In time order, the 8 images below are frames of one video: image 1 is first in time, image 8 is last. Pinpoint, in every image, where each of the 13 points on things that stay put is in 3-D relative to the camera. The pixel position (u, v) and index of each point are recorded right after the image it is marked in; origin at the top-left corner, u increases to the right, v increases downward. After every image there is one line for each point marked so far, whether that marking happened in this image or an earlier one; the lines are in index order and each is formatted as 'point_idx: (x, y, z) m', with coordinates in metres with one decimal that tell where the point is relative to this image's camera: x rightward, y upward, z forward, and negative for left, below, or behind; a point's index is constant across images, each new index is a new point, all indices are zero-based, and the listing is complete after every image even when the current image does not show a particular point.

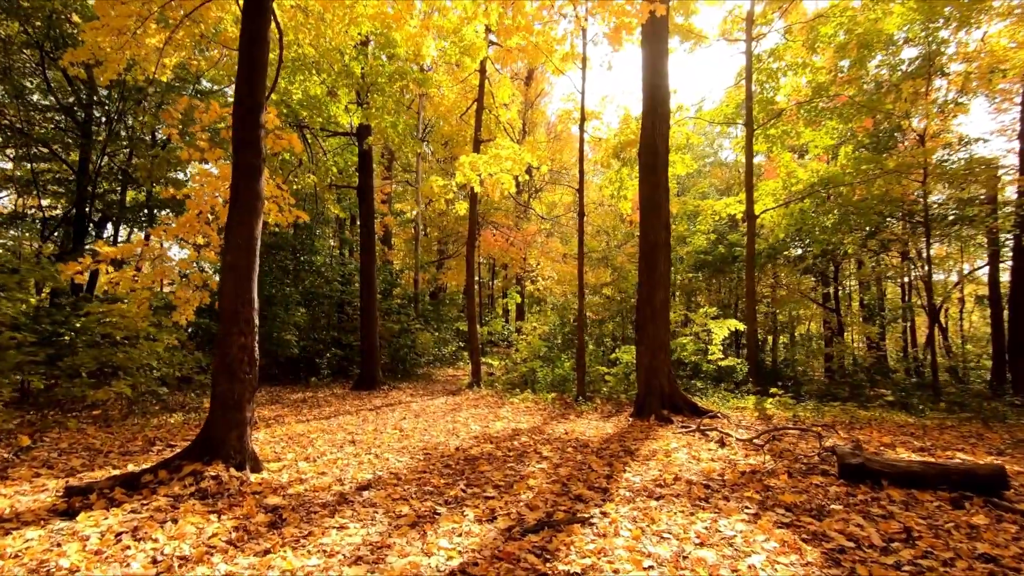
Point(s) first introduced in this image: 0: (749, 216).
0: (+6.4, +1.9, +12.2) m
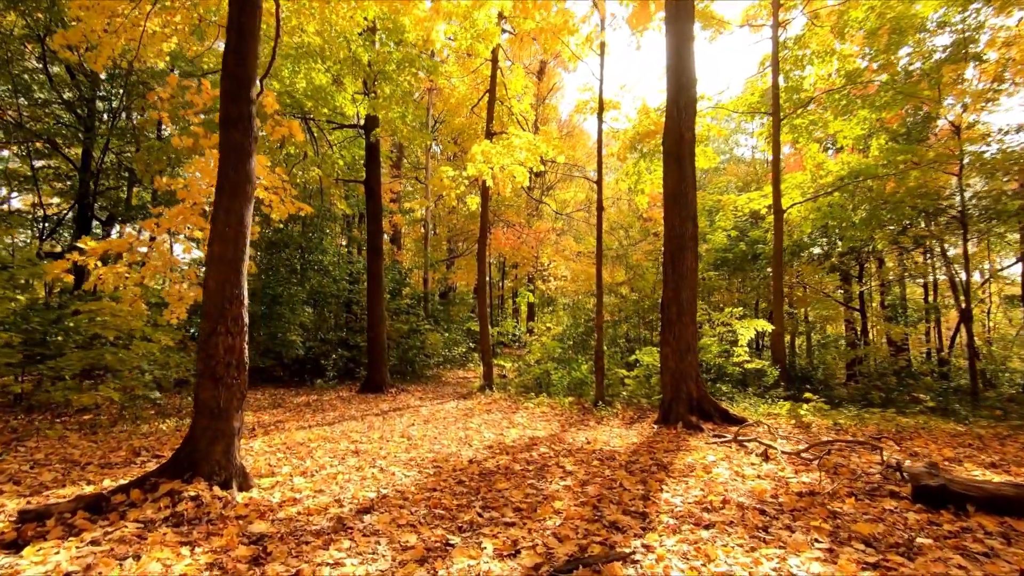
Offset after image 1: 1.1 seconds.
0: (+6.8, +2.0, +11.5) m
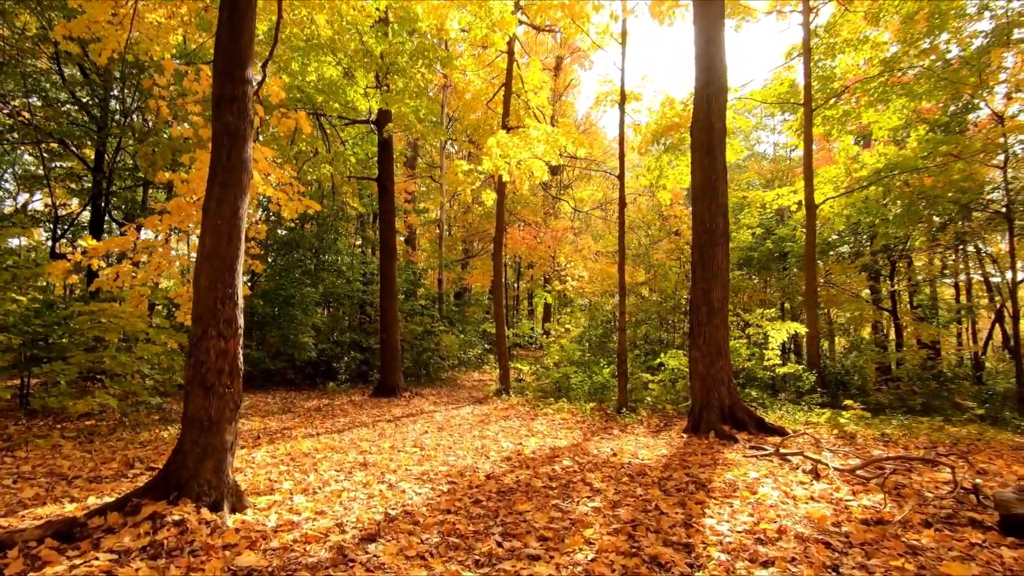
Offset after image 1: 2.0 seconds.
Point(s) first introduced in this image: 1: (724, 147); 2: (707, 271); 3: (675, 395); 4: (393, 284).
0: (+7.2, +2.0, +10.9) m
1: (+3.4, +2.3, +7.3) m
2: (+3.1, +0.3, +7.2) m
3: (+3.3, -2.2, +9.1) m
4: (-2.9, +0.1, +10.9) m
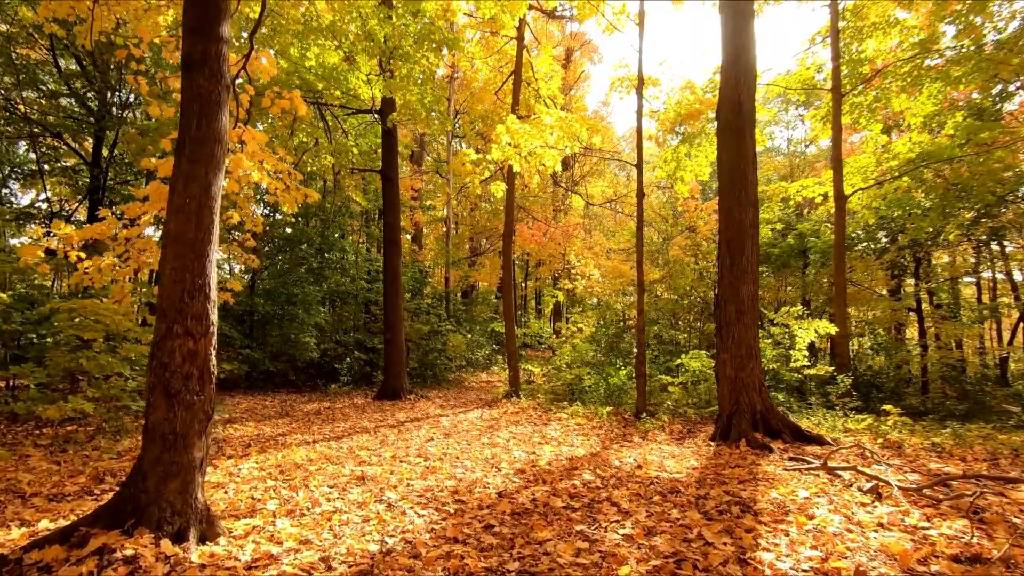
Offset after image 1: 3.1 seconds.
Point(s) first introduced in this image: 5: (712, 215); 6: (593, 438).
0: (+7.4, +2.1, +10.2) m
1: (+3.6, +2.3, +6.7) m
2: (+3.3, +0.3, +6.6) m
3: (+3.5, -2.1, +8.6) m
4: (-2.7, +0.2, +10.5) m
5: (+6.3, +2.3, +14.1) m
6: (+1.2, -2.2, +6.6) m
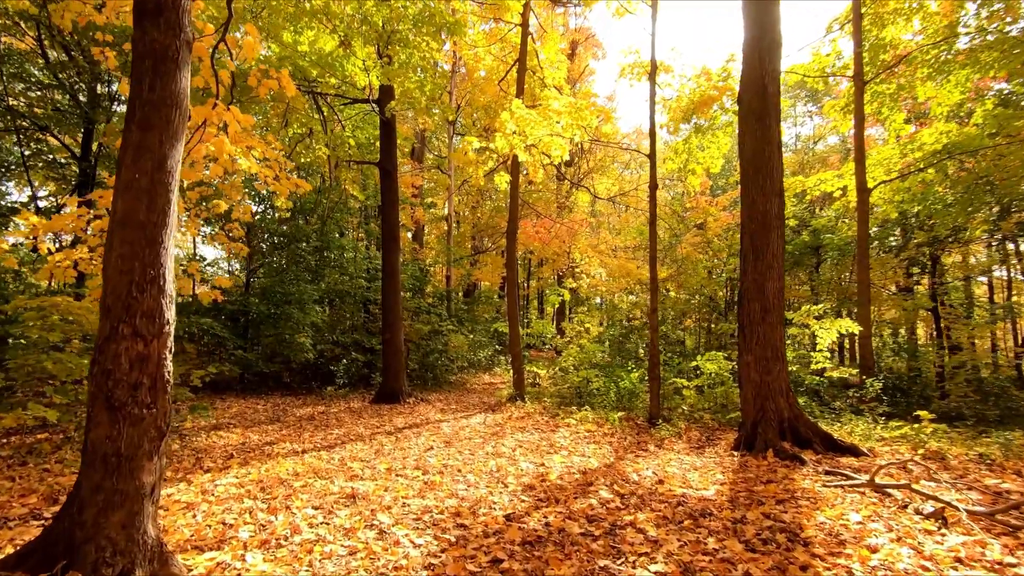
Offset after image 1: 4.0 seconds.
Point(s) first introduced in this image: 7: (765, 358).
0: (+7.5, +2.1, +9.7) m
1: (+3.7, +2.4, +6.2) m
2: (+3.4, +0.4, +6.1) m
3: (+3.6, -2.1, +8.1) m
4: (-2.6, +0.2, +10.0) m
5: (+6.4, +2.3, +13.6) m
6: (+1.3, -2.2, +6.2) m
7: (+3.4, -0.9, +6.0) m
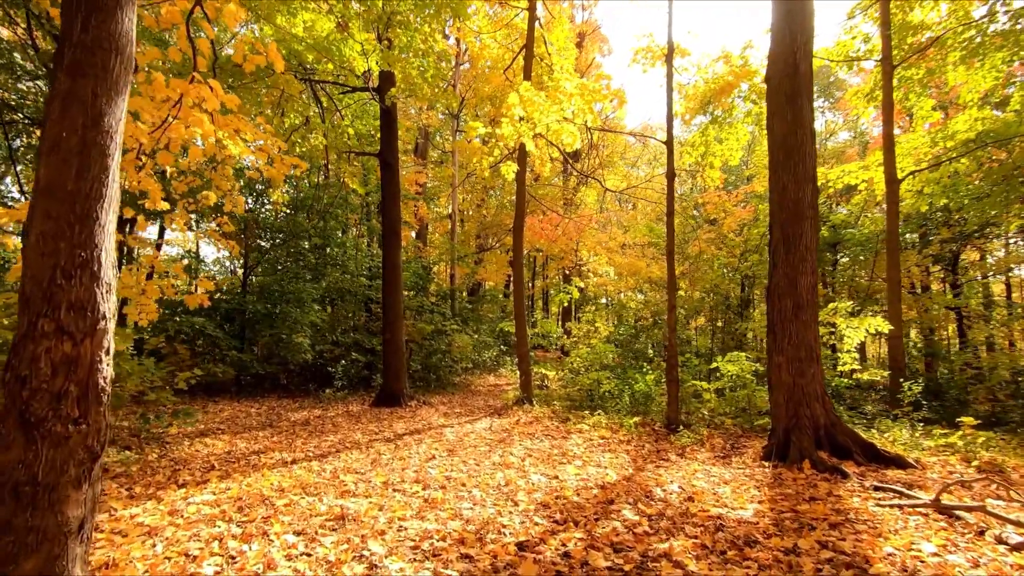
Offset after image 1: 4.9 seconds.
0: (+7.7, +2.2, +9.2) m
1: (+3.8, +2.5, +5.7) m
2: (+3.5, +0.4, +5.6) m
3: (+3.8, -2.0, +7.5) m
4: (-2.4, +0.3, +9.5) m
5: (+6.6, +2.4, +13.1) m
6: (+1.4, -2.1, +5.7) m
7: (+3.5, -0.9, +5.5) m
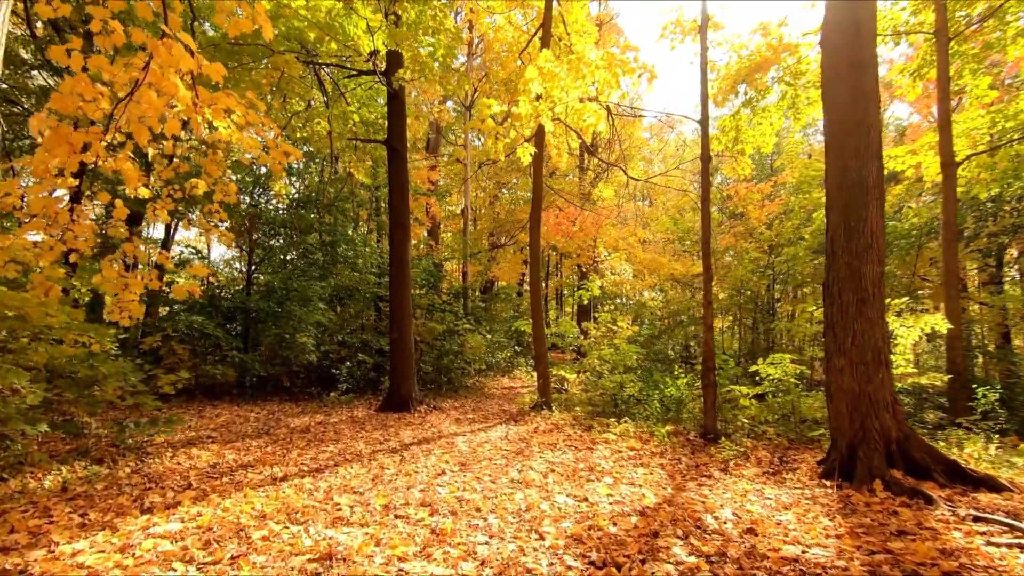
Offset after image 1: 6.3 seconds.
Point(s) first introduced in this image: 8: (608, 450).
0: (+8.0, +2.3, +8.3) m
1: (+4.0, +2.5, +4.9) m
2: (+3.7, +0.5, +4.9) m
3: (+4.0, -1.9, +6.8) m
4: (-2.1, +0.3, +8.9) m
5: (+7.0, +2.5, +12.2) m
6: (+1.6, -2.0, +5.0) m
7: (+3.7, -0.8, +4.7) m
8: (+1.2, -2.1, +5.8) m
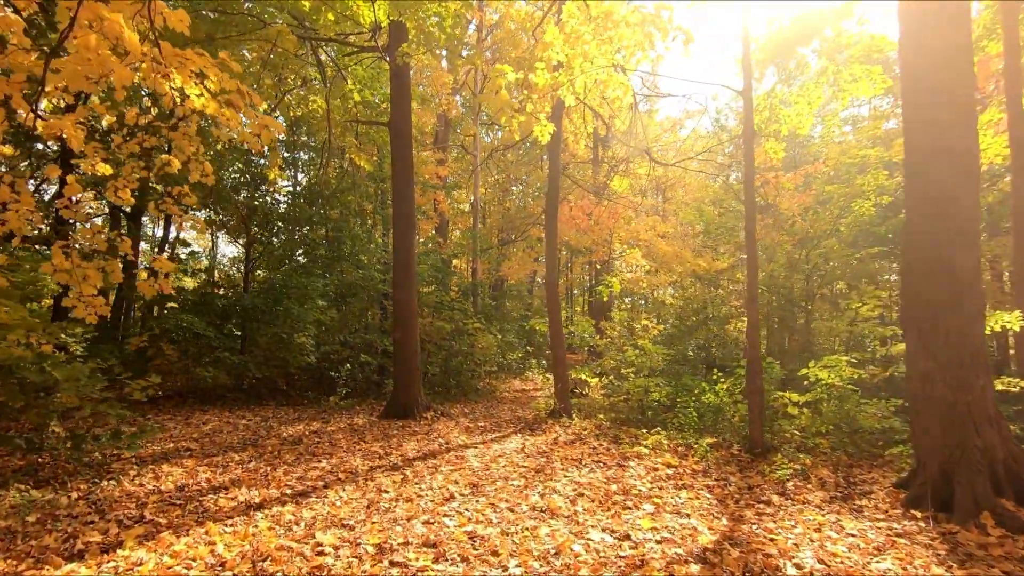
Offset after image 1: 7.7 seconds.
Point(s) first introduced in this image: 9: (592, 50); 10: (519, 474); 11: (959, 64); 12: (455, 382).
0: (+8.2, +2.4, +7.4) m
1: (+4.2, +2.6, +4.1) m
2: (+3.9, +0.6, +4.0) m
3: (+4.3, -1.8, +5.9) m
4: (-1.8, +0.4, +8.2) m
5: (+7.3, +2.6, +11.3) m
6: (+1.8, -1.9, +4.2) m
7: (+3.9, -0.7, +3.9) m
8: (+1.4, -2.0, +5.0) m
9: (+1.0, +3.3, +6.2) m
10: (+0.1, -1.9, +4.7) m
11: (+4.1, +2.1, +4.1) m
12: (-1.4, -2.2, +10.6) m
